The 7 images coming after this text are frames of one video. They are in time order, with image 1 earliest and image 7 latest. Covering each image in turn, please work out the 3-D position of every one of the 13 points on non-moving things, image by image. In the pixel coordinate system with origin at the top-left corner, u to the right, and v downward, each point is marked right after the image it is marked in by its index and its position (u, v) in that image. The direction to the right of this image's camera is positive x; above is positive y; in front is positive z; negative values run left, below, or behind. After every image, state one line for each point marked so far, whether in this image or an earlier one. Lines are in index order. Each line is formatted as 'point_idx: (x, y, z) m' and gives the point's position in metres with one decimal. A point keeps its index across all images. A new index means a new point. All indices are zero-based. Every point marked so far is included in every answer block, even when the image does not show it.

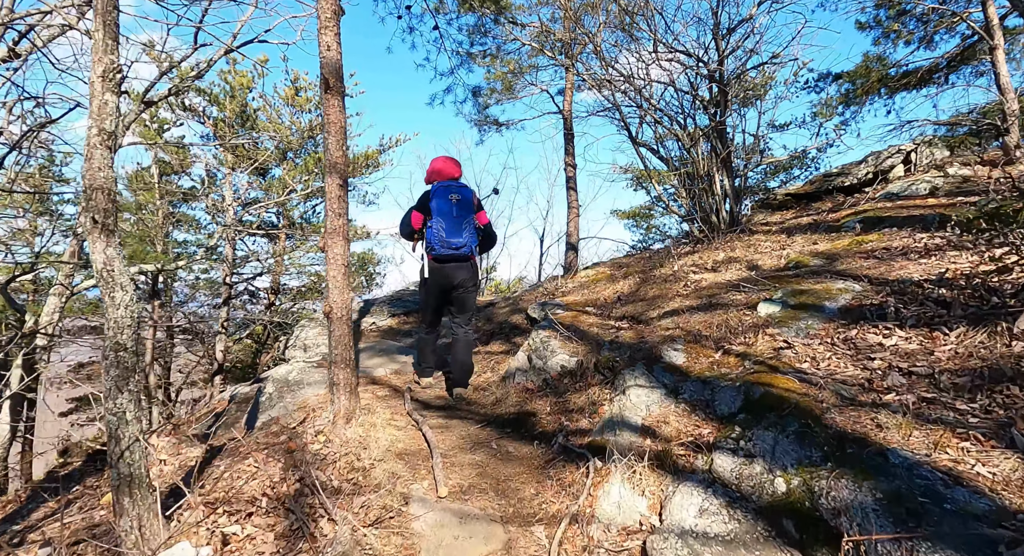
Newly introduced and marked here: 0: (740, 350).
0: (+1.5, -0.5, +3.7) m
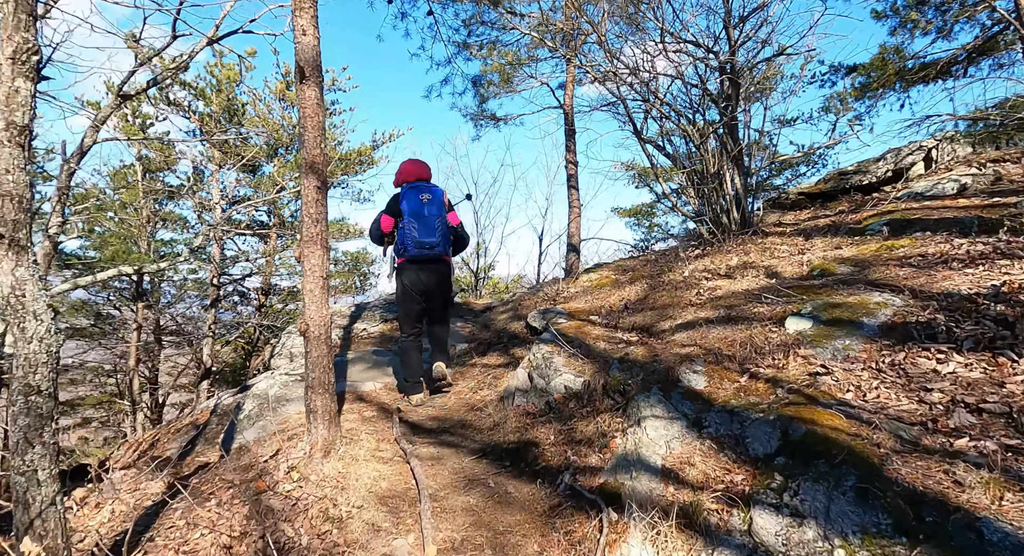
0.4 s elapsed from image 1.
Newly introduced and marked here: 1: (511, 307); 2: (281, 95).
0: (+1.5, -0.6, +3.3) m
1: (0.0, -0.4, +8.0) m
2: (-5.9, +4.7, +14.7) m
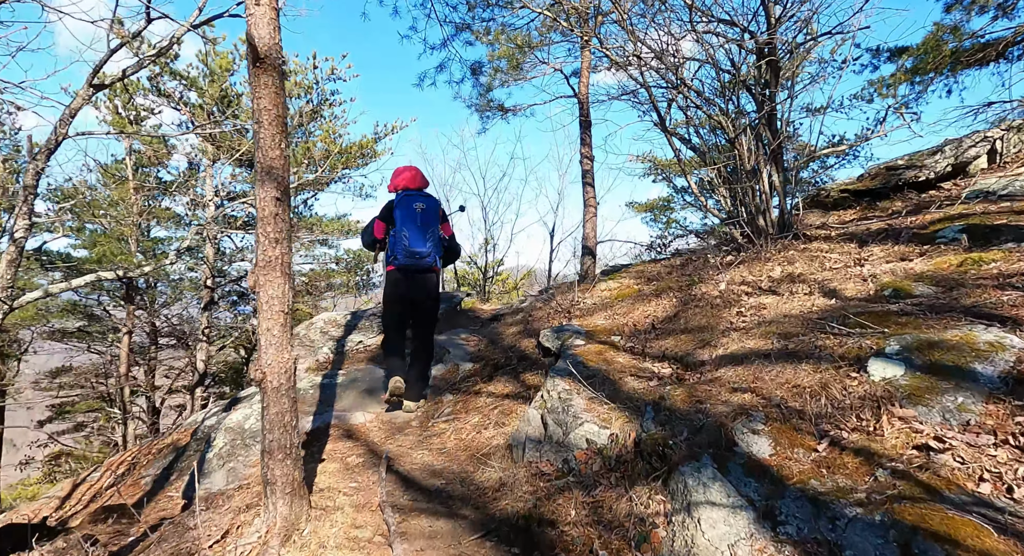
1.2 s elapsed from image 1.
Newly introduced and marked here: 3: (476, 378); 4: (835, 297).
0: (+1.5, -0.7, +2.5) m
1: (+0.1, -0.5, +7.2) m
2: (-5.7, +4.7, +14.0) m
3: (-0.3, -1.0, +5.5) m
4: (+2.3, -0.1, +4.1) m
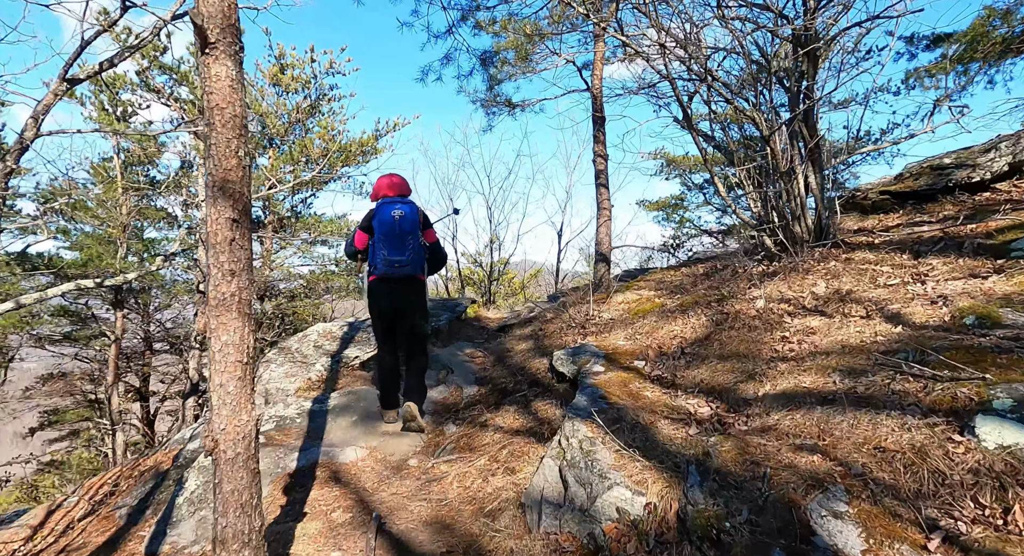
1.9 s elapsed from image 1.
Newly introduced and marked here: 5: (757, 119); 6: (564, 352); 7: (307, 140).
0: (+1.6, -0.9, +1.9) m
1: (+0.2, -0.6, +6.6) m
2: (-5.6, +4.6, +13.4) m
3: (-0.3, -1.1, +4.9) m
4: (+2.4, -0.3, +3.6) m
5: (+2.5, +1.6, +5.7) m
6: (+0.4, -0.6, +4.9) m
7: (-4.7, +3.2, +13.2) m
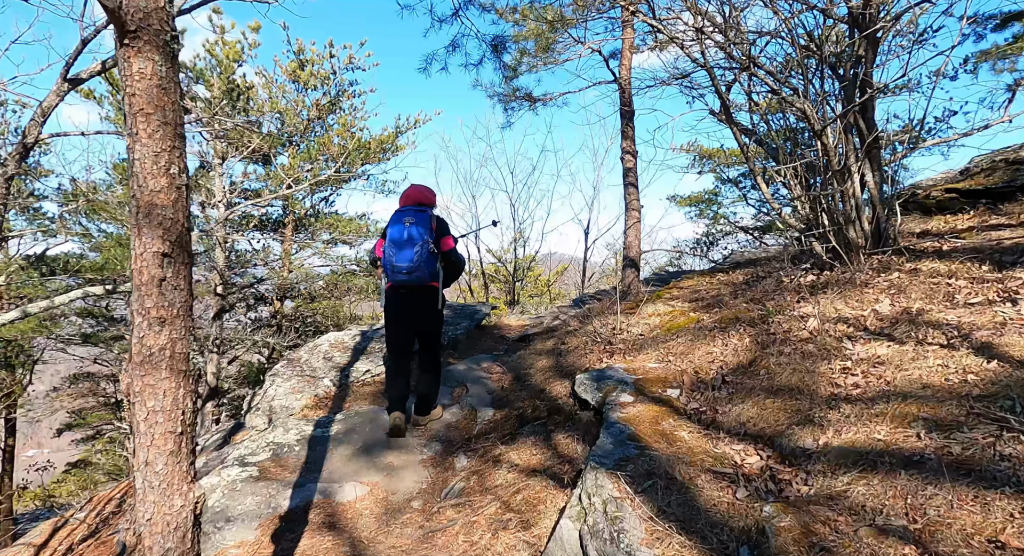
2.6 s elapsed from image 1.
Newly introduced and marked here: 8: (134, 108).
0: (+1.6, -1.0, +1.4) m
1: (+0.4, -0.7, +6.1) m
2: (-5.0, +4.6, +13.1) m
3: (-0.1, -1.2, +4.4) m
4: (+2.5, -0.4, +2.9) m
5: (+2.6, +1.5, +5.1) m
6: (+0.6, -0.8, +4.4) m
7: (-4.2, +3.2, +12.9) m
8: (-1.2, +0.6, +1.8) m
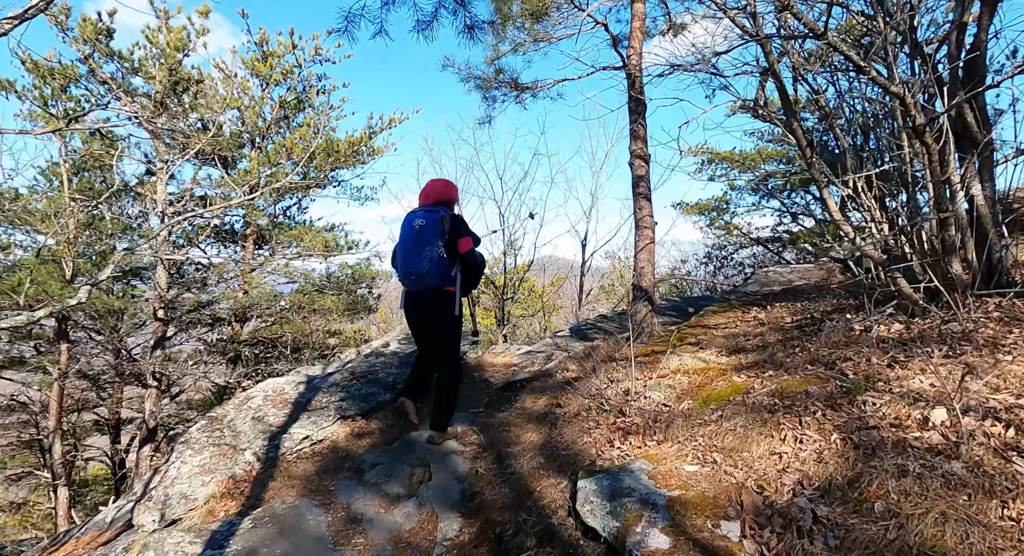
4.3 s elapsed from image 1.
0: (+1.4, -1.3, -0.1) m
1: (+0.3, -1.1, +4.7) m
2: (-5.3, +4.2, +11.6) m
3: (-0.3, -1.5, +3.0) m
4: (+2.4, -0.7, +1.5) m
5: (+2.5, +1.2, +3.7) m
6: (+0.4, -1.1, +3.0) m
7: (-4.4, +2.8, +11.4) m
8: (-1.3, +0.2, +0.4) m
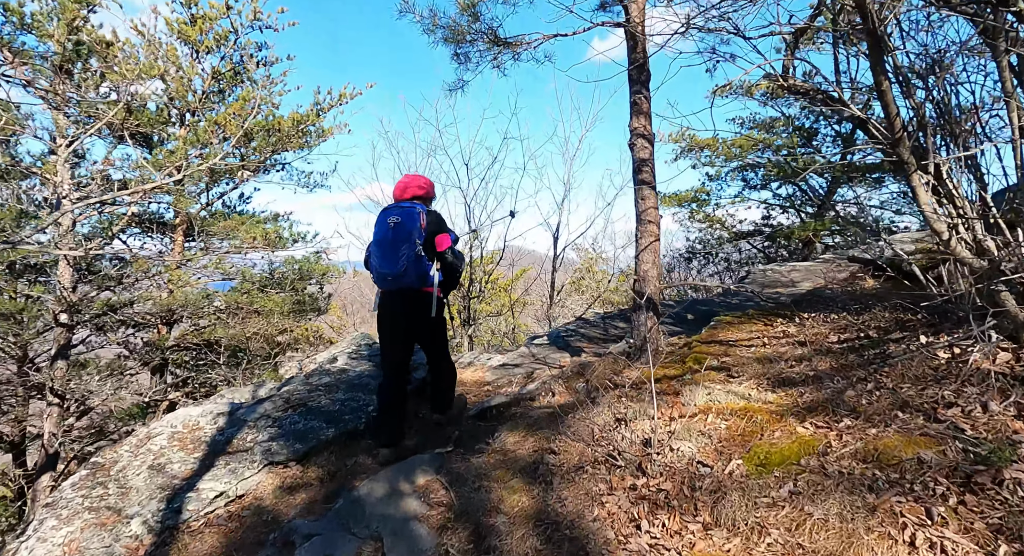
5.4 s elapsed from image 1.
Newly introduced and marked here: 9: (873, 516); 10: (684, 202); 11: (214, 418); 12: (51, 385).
0: (+1.6, -1.5, -1.0) m
1: (+0.1, -1.1, +3.6) m
2: (-5.8, +4.3, +10.1) m
3: (-0.3, -1.6, +1.9) m
4: (+2.4, -0.8, +0.6) m
5: (+2.4, +1.1, +2.7) m
6: (+0.4, -1.2, +1.9) m
7: (-5.0, +2.8, +10.0) m
8: (-1.1, +0.1, -0.8) m
9: (+1.4, -0.9, +2.2) m
10: (+3.7, +1.6, +12.3) m
11: (-2.5, -1.1, +4.7) m
12: (-6.8, -1.5, +8.4) m
